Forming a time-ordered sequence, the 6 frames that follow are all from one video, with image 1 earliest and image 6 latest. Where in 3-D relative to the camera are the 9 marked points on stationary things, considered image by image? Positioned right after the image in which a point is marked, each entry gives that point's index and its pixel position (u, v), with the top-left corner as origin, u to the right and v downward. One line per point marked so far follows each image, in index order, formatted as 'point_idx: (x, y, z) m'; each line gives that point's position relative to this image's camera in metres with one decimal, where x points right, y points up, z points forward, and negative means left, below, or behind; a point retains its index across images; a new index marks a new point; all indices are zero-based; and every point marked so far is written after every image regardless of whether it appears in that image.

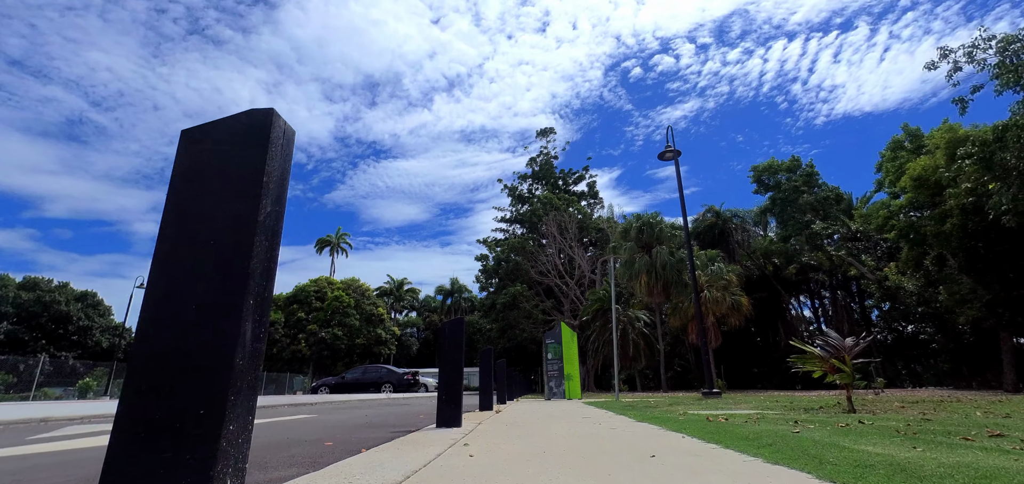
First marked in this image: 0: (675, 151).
0: (+4.1, +2.3, +12.2) m
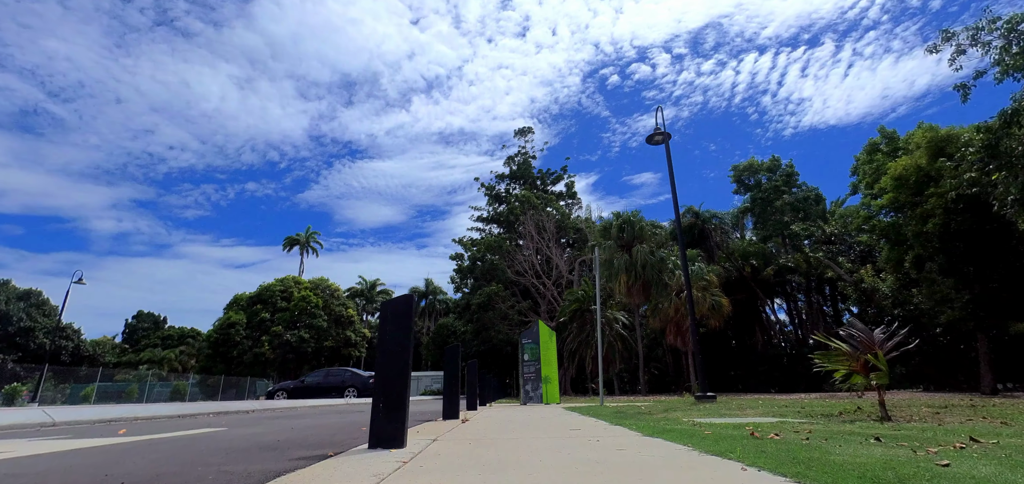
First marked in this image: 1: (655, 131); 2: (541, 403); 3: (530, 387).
0: (+3.6, +2.5, +11.2) m
1: (+3.4, +2.6, +11.2) m
2: (+0.9, -4.9, +14.4) m
3: (+0.6, -4.5, +14.7) m
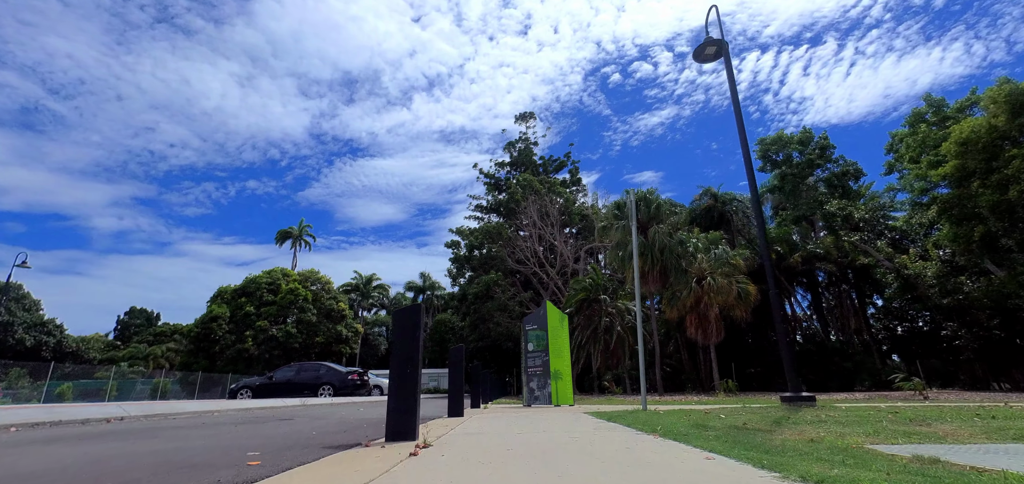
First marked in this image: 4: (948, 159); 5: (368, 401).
0: (+3.6, +3.4, +8.4) m
1: (+3.4, +3.5, +8.4) m
2: (+0.9, -4.0, +11.7) m
3: (+0.6, -3.5, +12.0) m
4: (+16.6, +3.2, +18.2) m
5: (-4.8, -5.3, +16.1) m
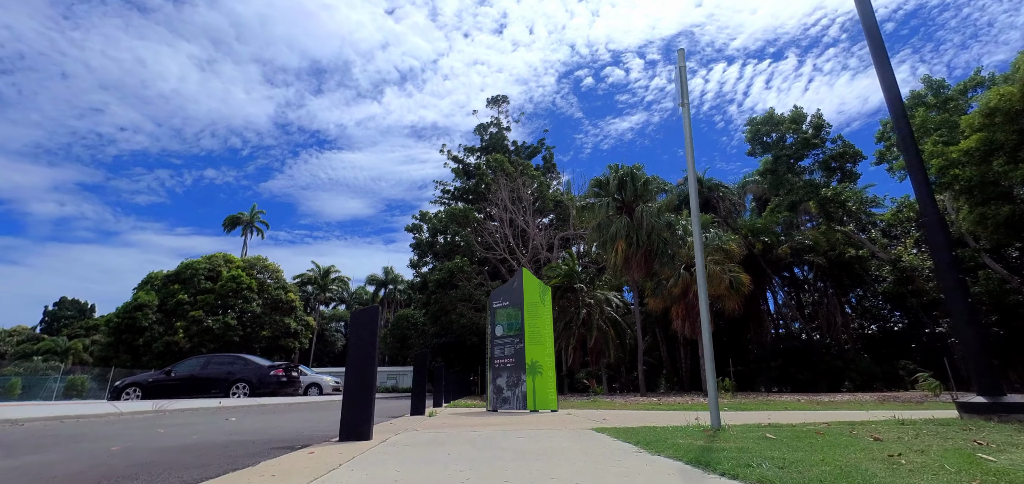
0: (+3.2, +4.3, +5.7) m
1: (+3.0, +4.4, +5.6) m
2: (+0.2, -3.1, +8.7) m
3: (-0.2, -2.6, +9.0) m
4: (+15.6, +3.7, +16.2) m
5: (-5.8, -4.3, +12.8) m
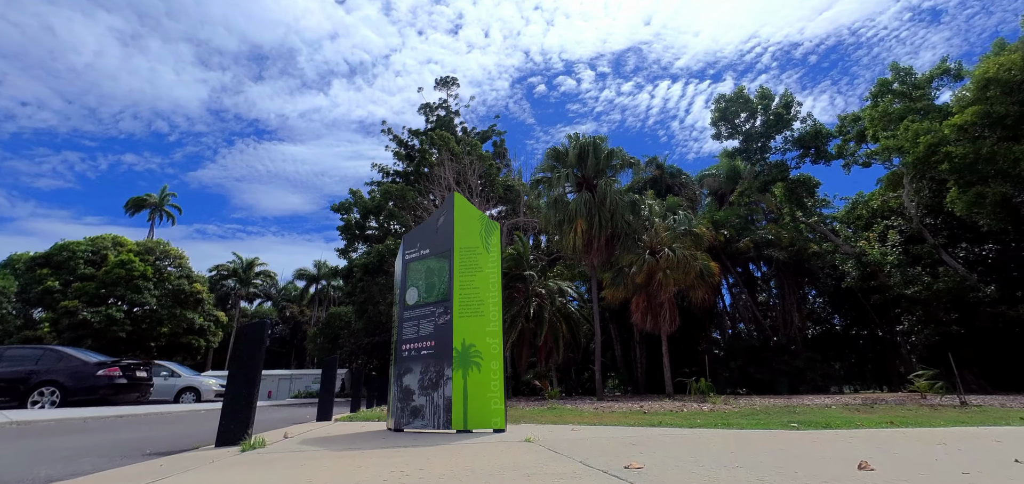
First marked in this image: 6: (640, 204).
0: (+2.8, +5.1, +2.9) m
1: (+2.6, +5.2, +2.8) m
2: (-0.8, -2.1, +5.5) m
3: (-1.1, -1.7, +5.8) m
4: (+14.0, +4.2, +14.7) m
5: (-7.2, -3.2, +8.9) m
6: (+4.9, +1.4, +18.5) m
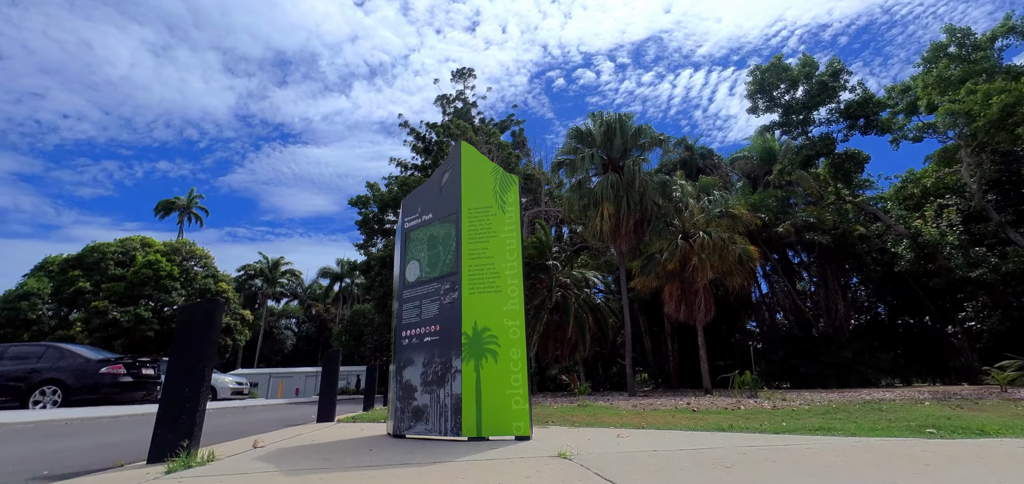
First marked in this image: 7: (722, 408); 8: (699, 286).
0: (+2.8, +5.5, +1.8) m
1: (+2.6, +5.6, +1.7) m
2: (-0.5, -1.8, +4.6) m
3: (-0.8, -1.4, +4.9) m
4: (+14.5, +4.9, +13.1) m
5: (-6.8, -3.0, +8.3) m
6: (+5.7, +2.0, +17.2) m
7: (+3.7, -2.9, +8.5) m
8: (+6.5, -1.5, +16.6) m
